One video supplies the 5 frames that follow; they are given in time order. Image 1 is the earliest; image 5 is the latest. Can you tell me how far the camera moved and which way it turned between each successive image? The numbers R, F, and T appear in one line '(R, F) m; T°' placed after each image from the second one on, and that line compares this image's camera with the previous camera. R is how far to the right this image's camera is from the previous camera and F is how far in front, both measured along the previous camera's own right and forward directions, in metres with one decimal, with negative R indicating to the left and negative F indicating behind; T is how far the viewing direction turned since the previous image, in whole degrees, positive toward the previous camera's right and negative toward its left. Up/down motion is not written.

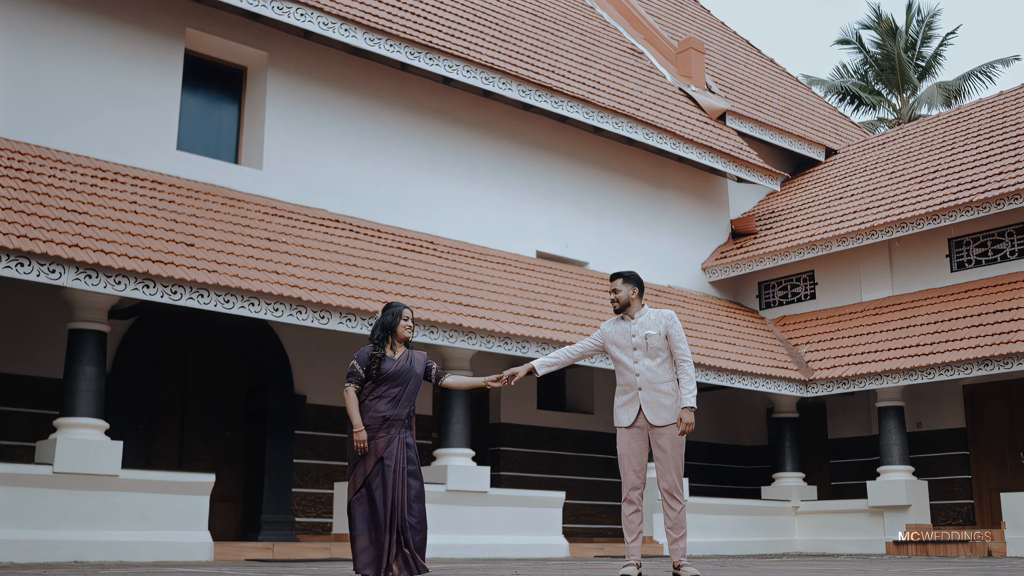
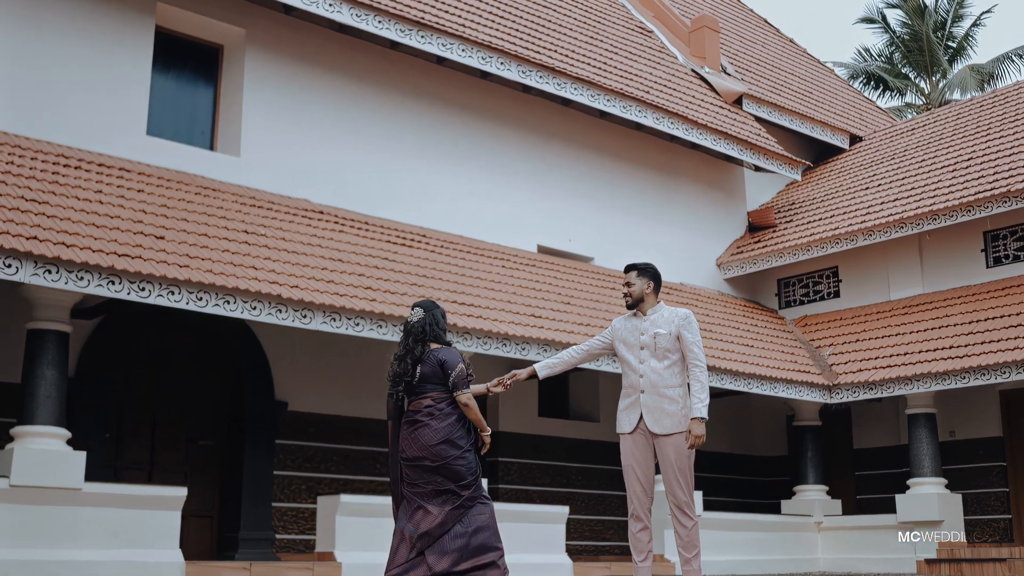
(+0.1, +0.8) m; 0°
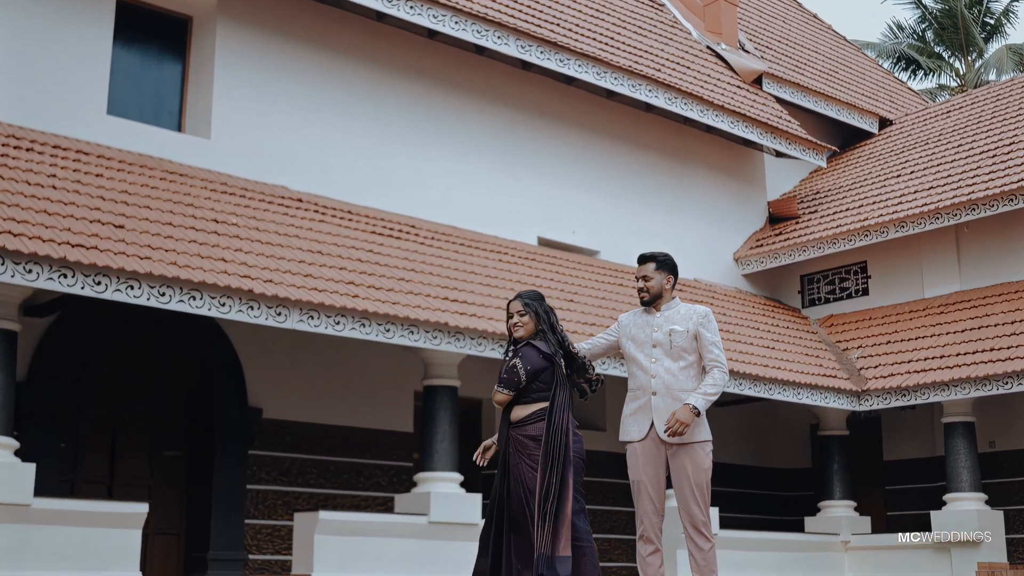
(+0.1, +0.9) m; 0°
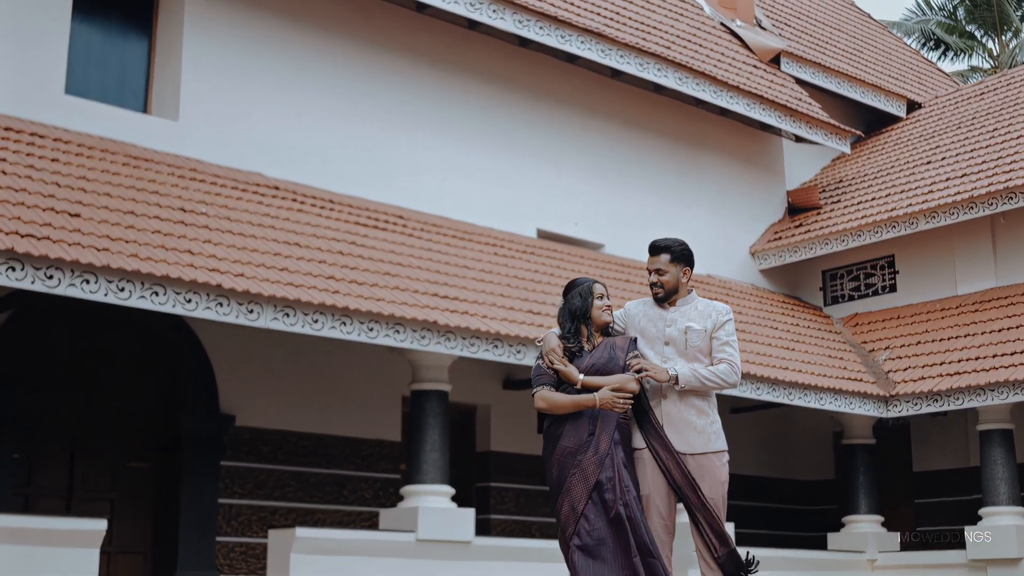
(+0.1, +0.8) m; 0°
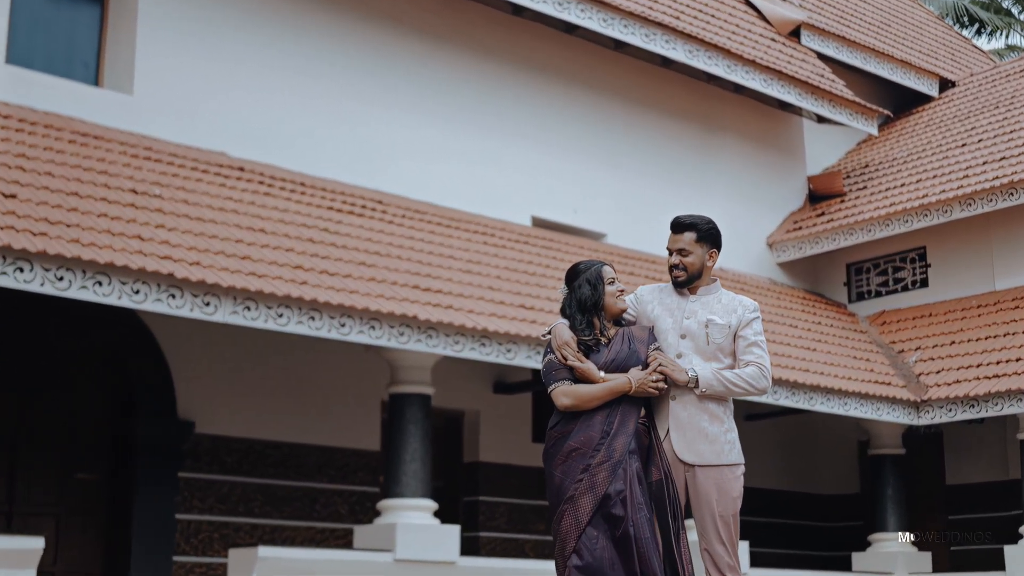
(+0.1, +0.8) m; -1°
